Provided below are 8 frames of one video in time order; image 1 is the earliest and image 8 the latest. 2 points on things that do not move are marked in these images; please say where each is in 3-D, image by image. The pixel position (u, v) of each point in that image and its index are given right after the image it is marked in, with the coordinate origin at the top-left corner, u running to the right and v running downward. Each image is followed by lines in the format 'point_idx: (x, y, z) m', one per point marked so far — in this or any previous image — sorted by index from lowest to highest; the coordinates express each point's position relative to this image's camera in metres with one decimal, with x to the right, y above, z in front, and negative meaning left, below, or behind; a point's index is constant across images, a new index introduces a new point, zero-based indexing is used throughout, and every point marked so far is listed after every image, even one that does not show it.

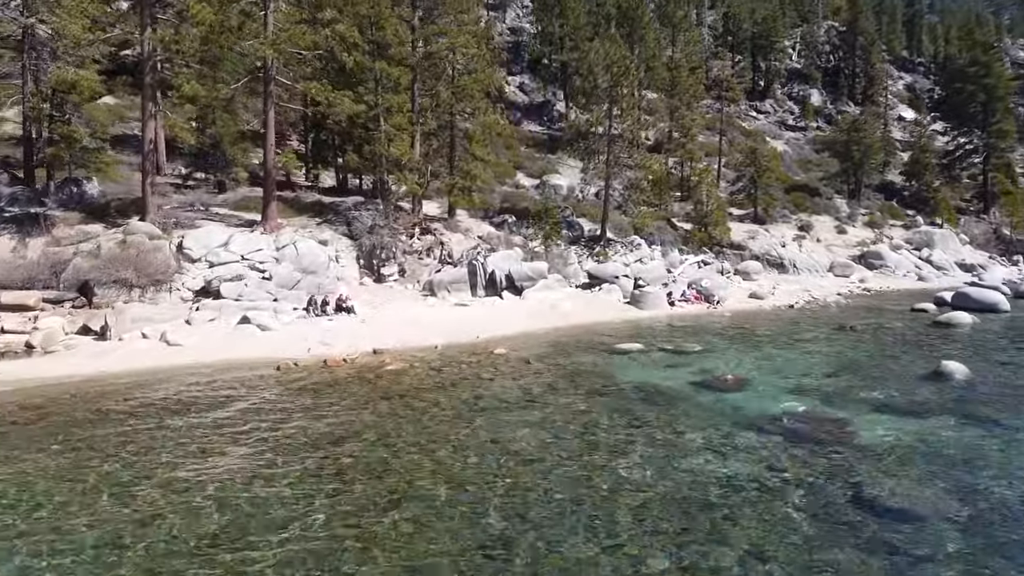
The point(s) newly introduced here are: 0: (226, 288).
0: (-6.4, 0.0, +17.5) m
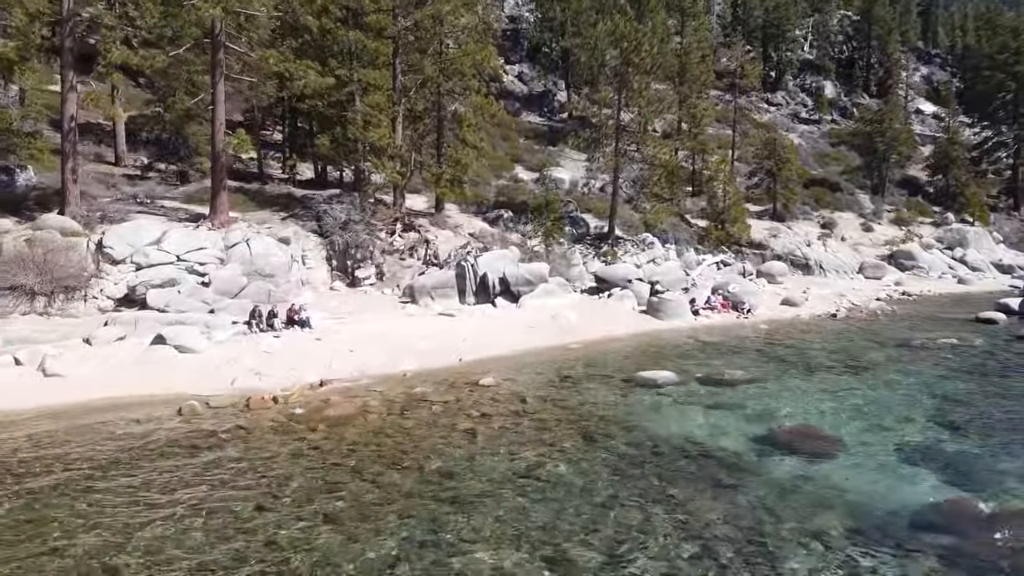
0: (-6.5, -0.1, +14.2) m
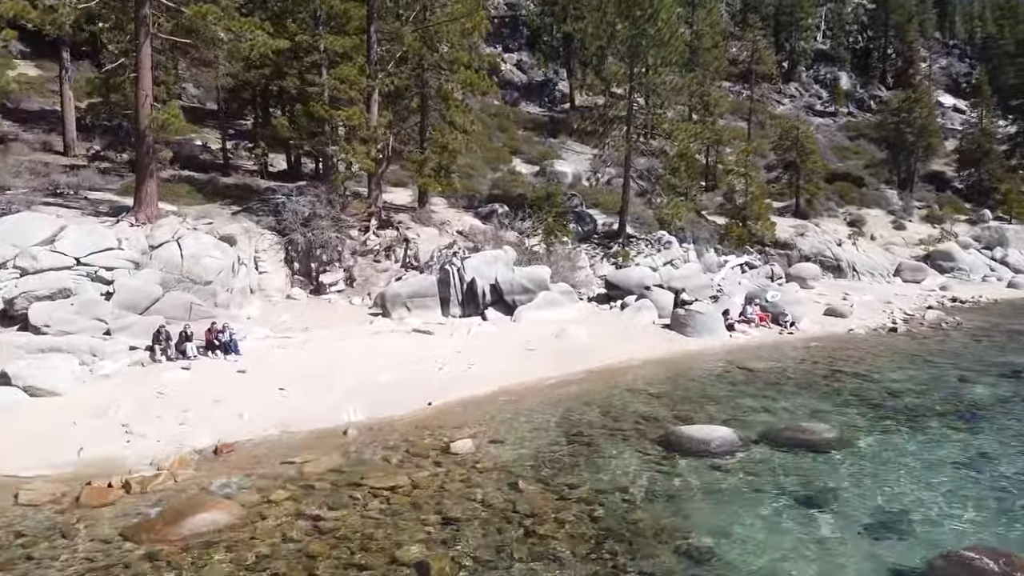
0: (-6.6, -0.3, +10.8) m
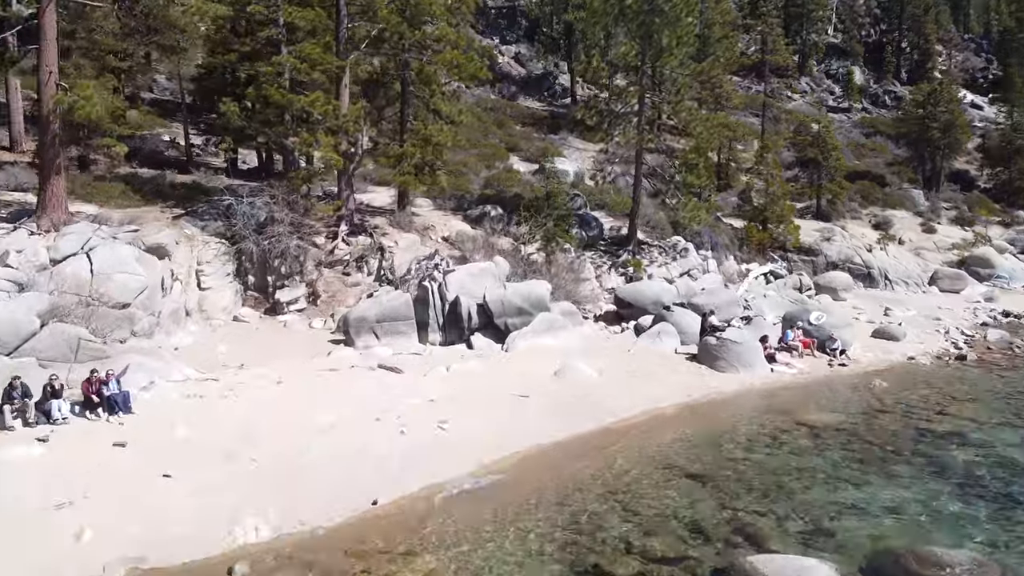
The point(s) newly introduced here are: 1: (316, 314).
0: (-6.8, -0.7, +8.0) m
1: (-3.7, -0.5, +14.7) m
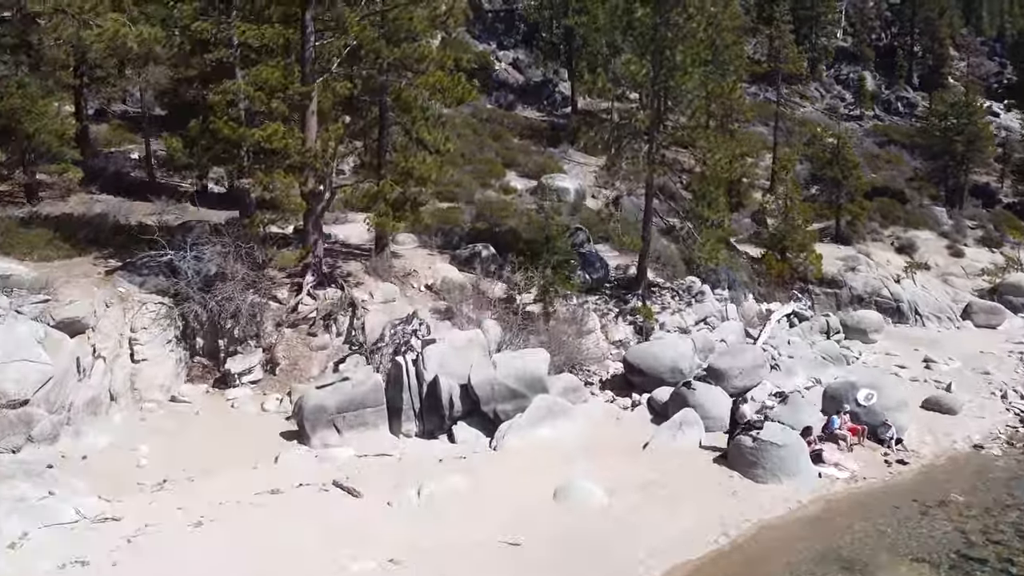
0: (-6.9, -1.8, +5.8) m
1: (-3.8, -1.6, +12.5) m
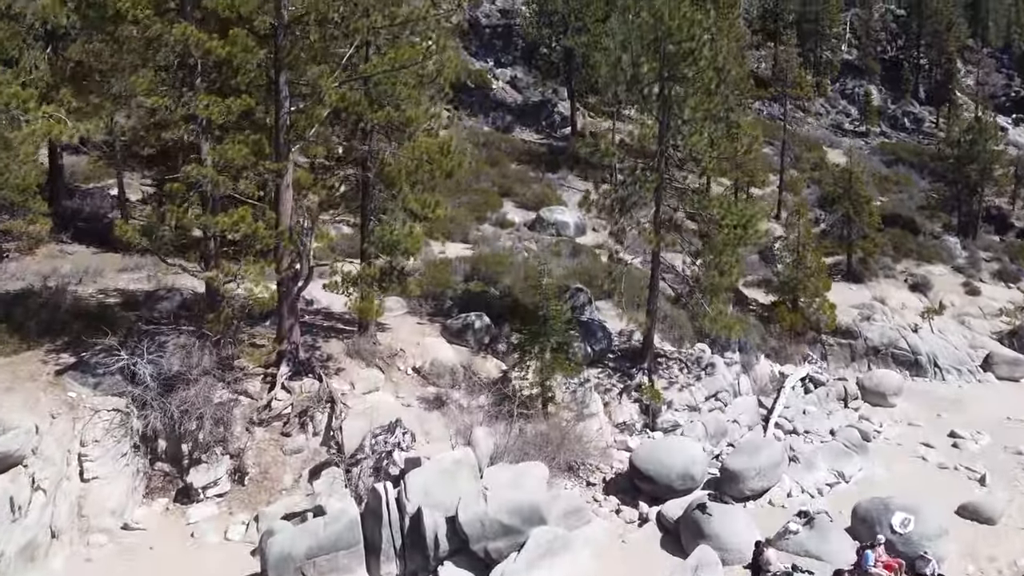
0: (-7.0, -3.3, +4.5) m
1: (-3.9, -3.1, +11.2) m
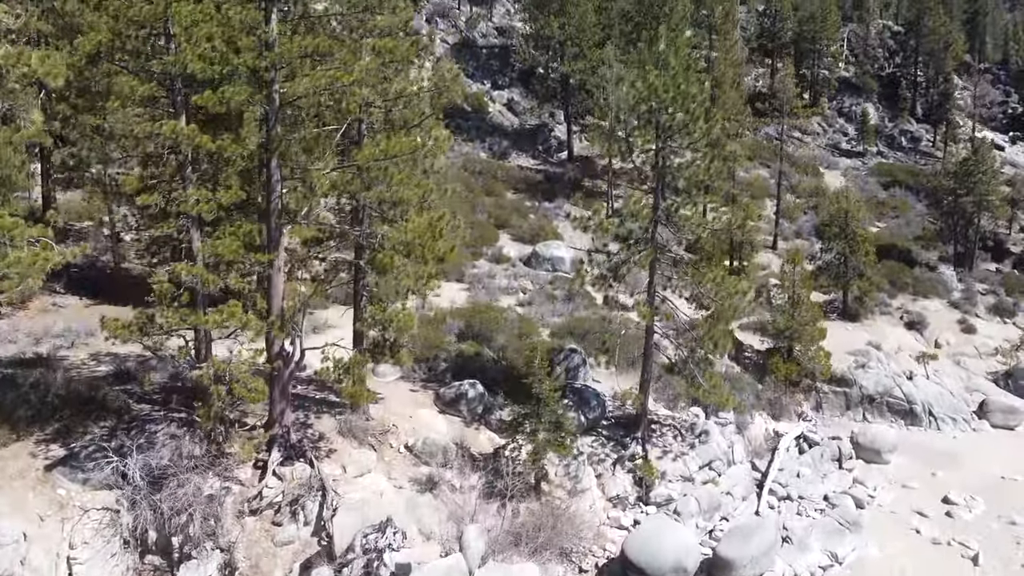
0: (-7.1, -4.7, +4.5) m
1: (-4.0, -4.5, +11.2) m
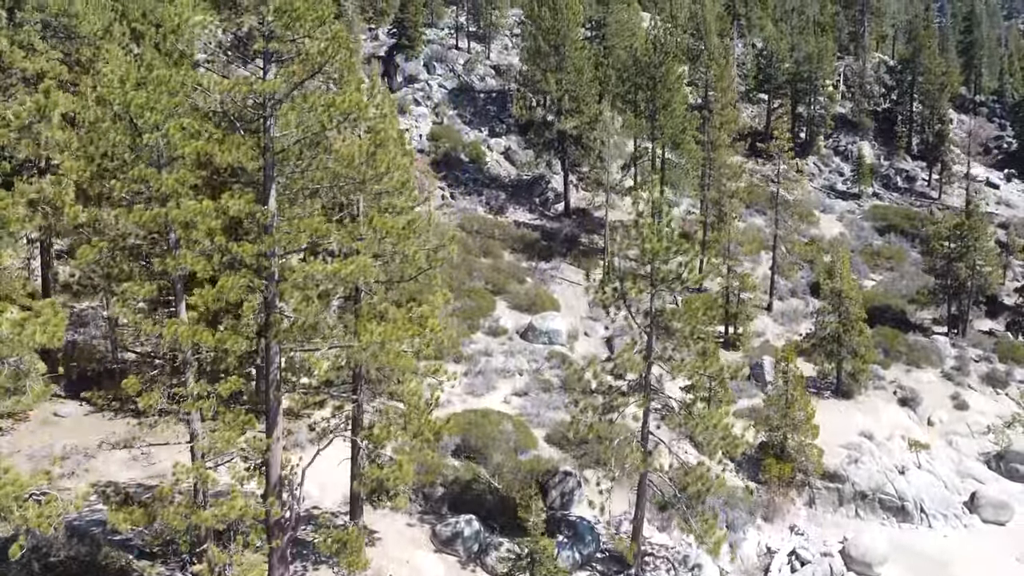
0: (-7.1, -7.6, +4.7) m
1: (-4.1, -7.3, +11.4) m
